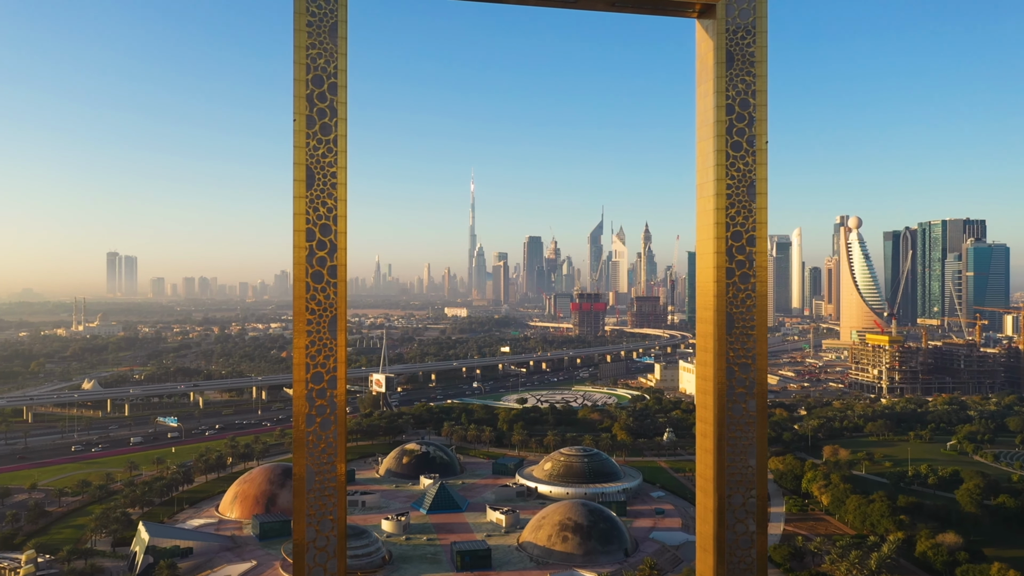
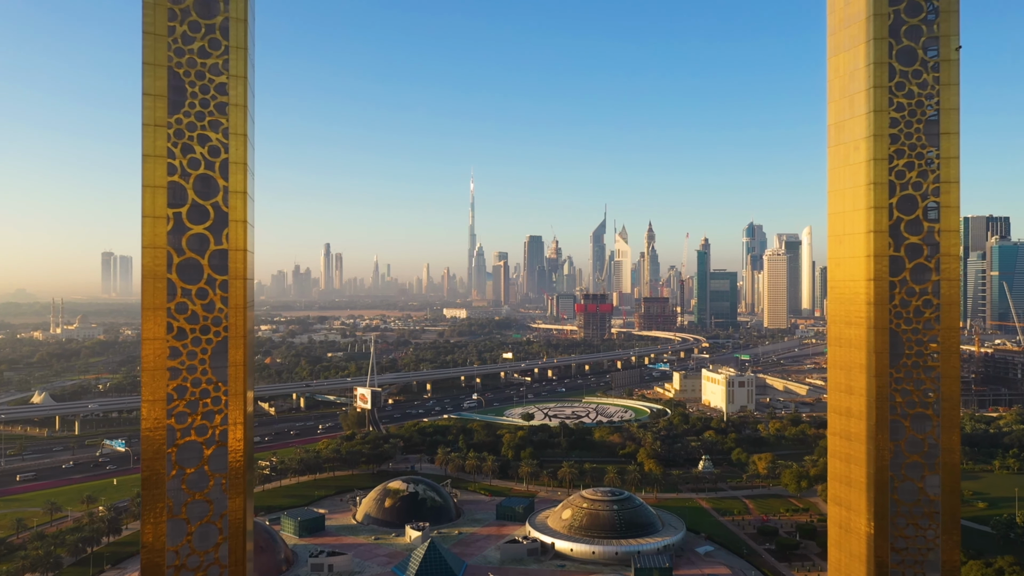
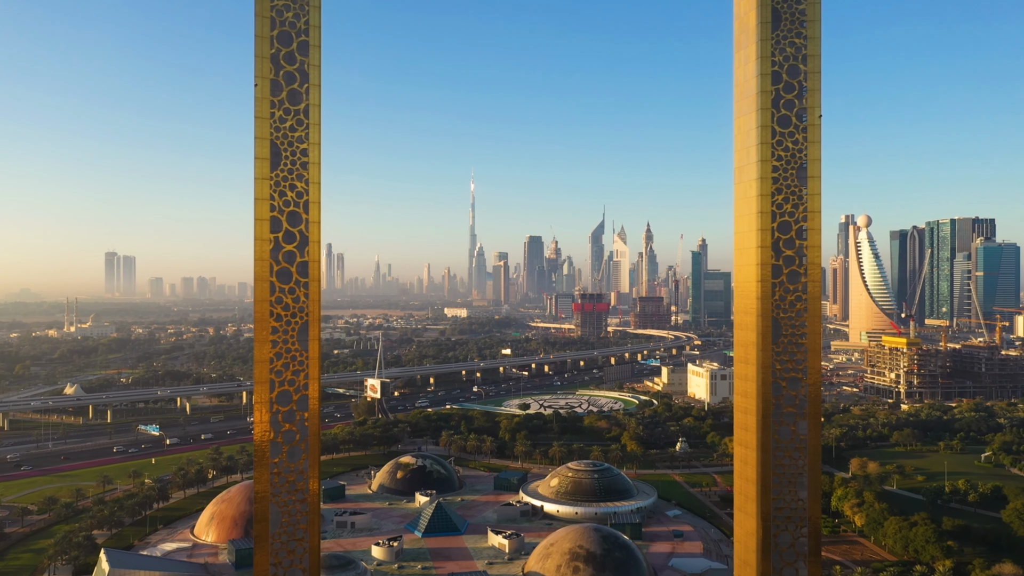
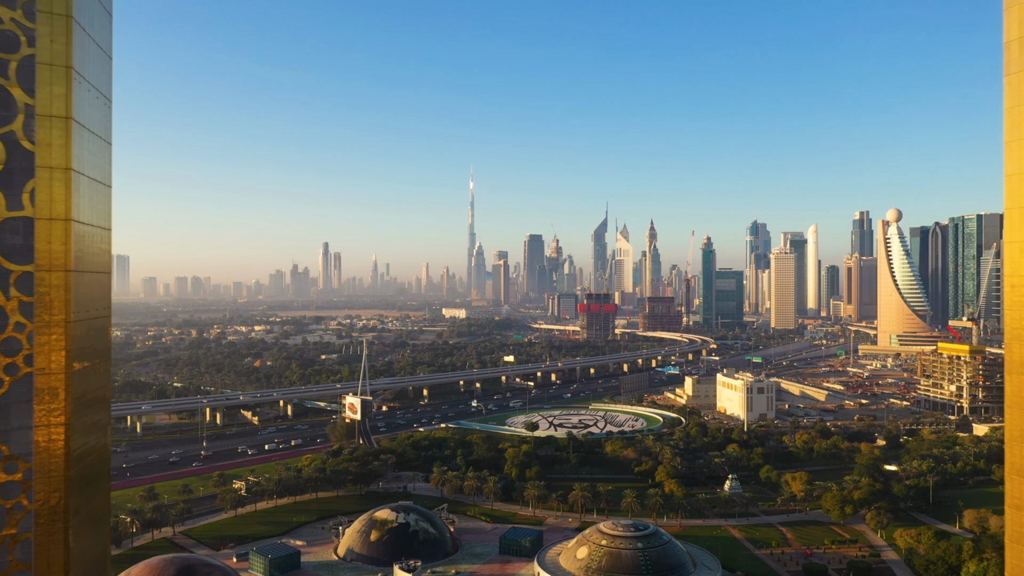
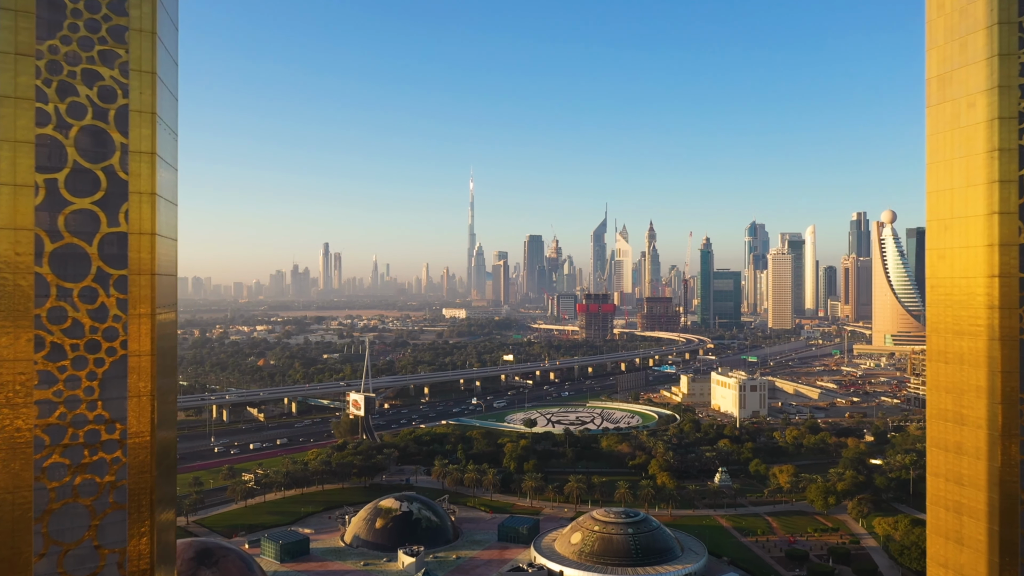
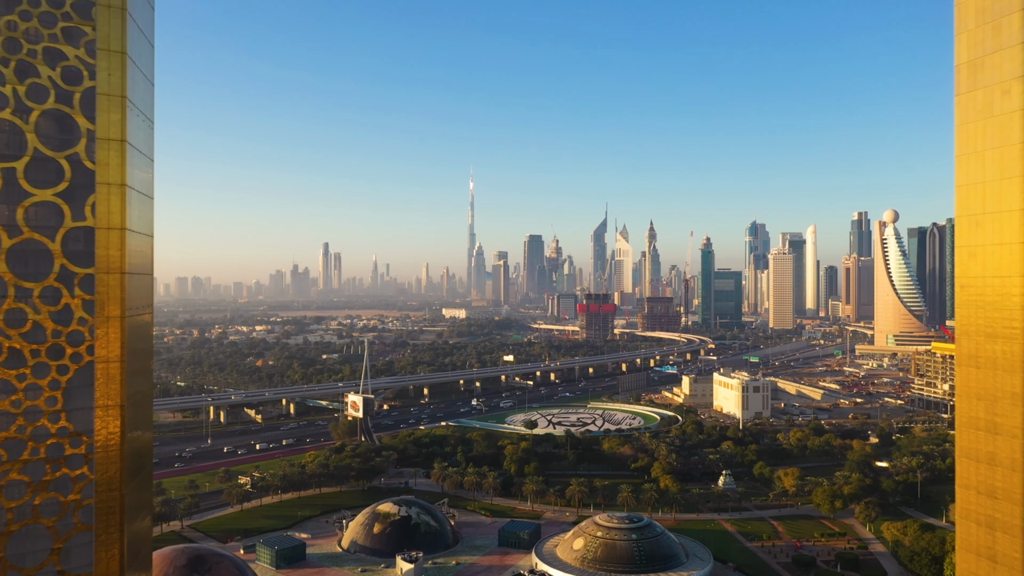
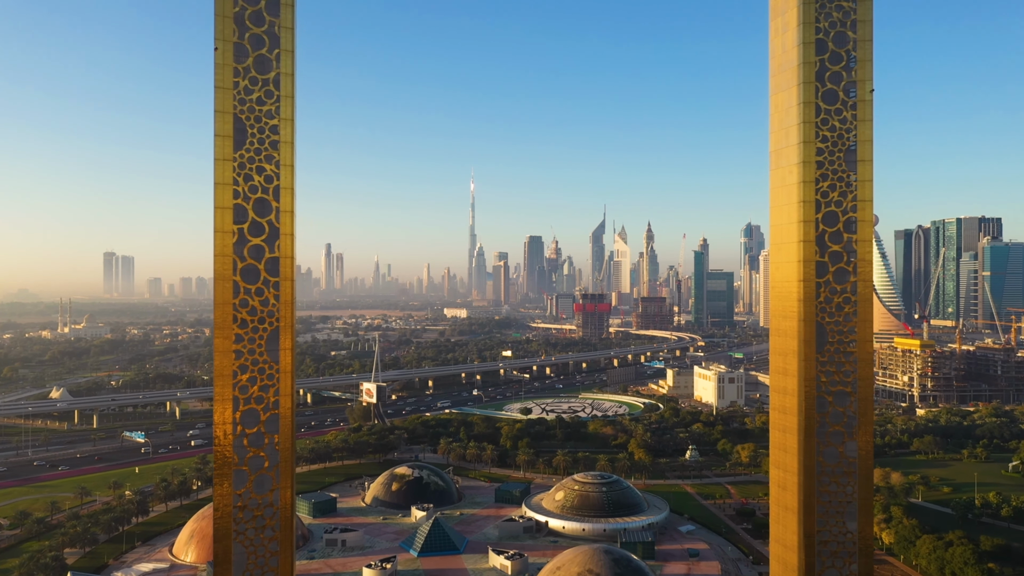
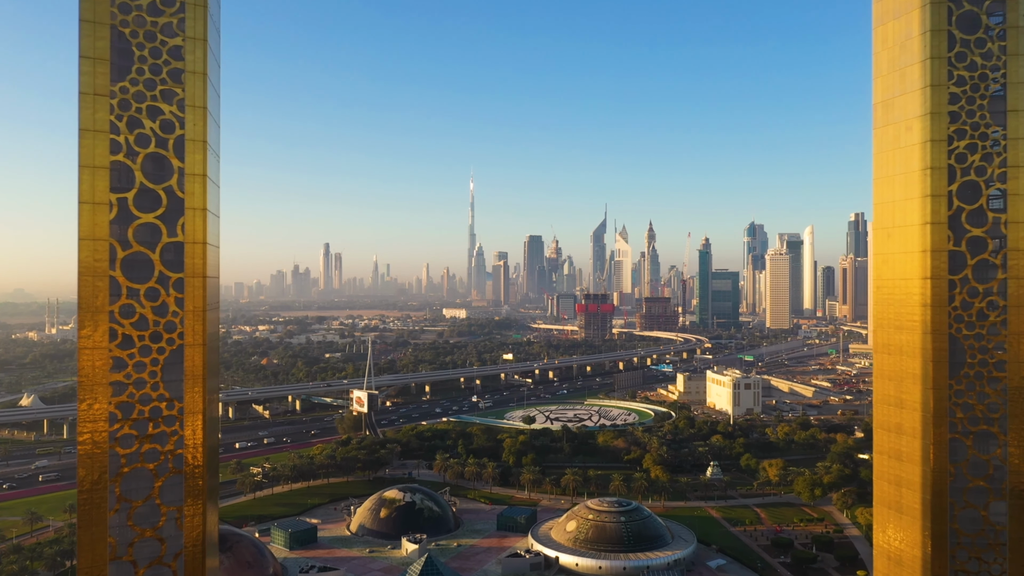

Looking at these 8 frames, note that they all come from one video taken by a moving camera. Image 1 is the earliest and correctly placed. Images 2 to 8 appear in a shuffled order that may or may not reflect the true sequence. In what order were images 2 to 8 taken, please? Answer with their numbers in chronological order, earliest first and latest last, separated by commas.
3, 7, 2, 8, 5, 6, 4
